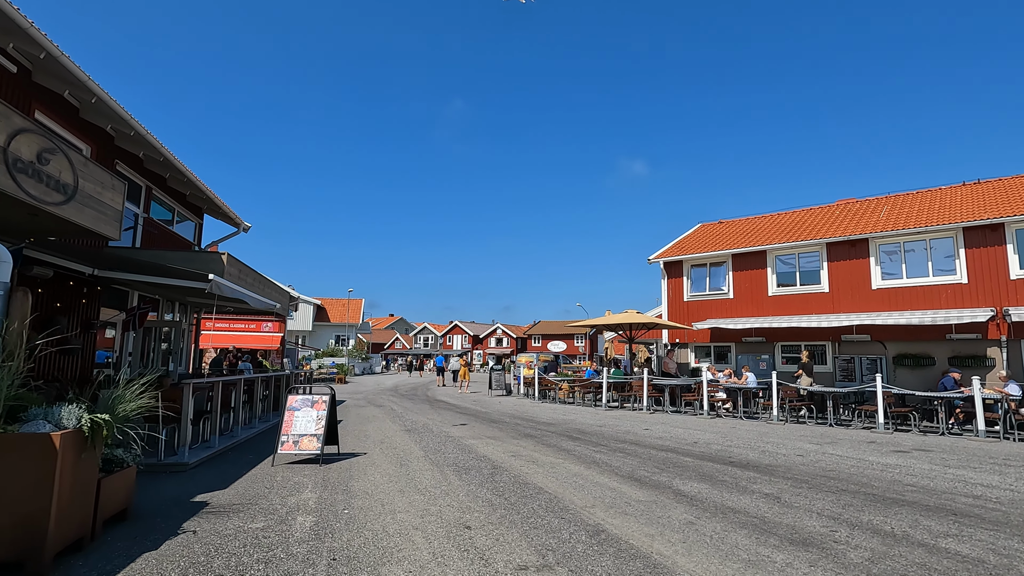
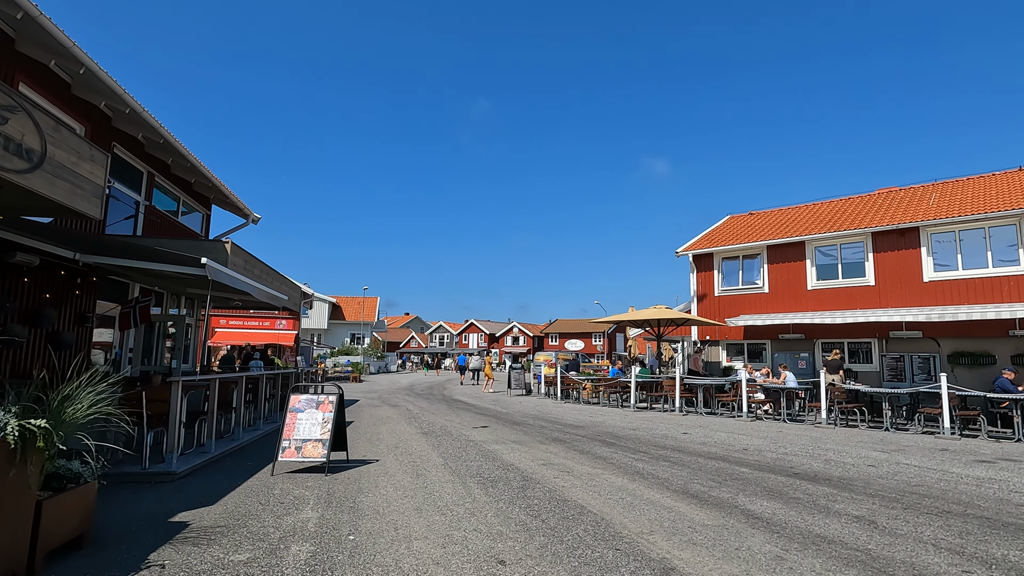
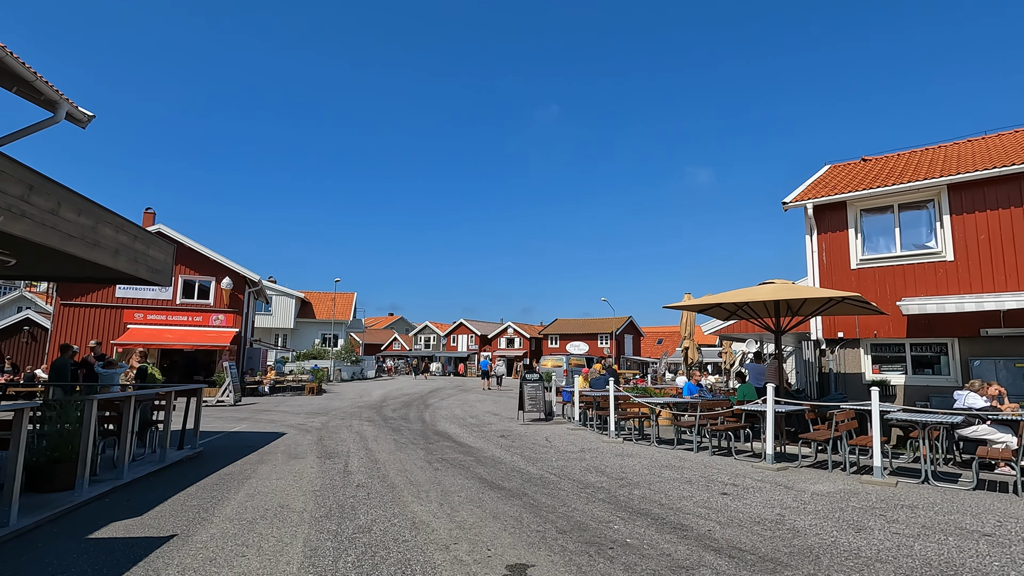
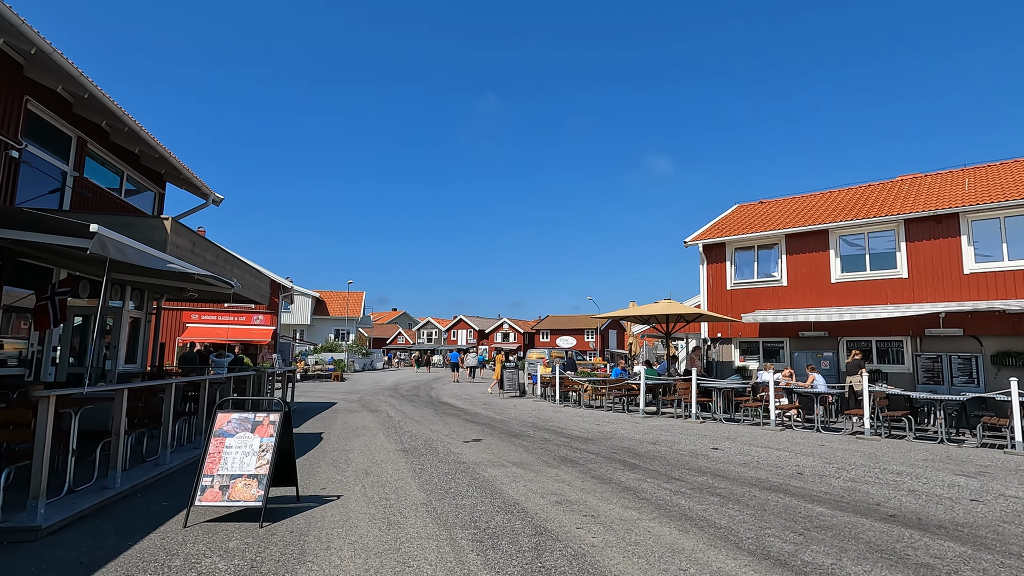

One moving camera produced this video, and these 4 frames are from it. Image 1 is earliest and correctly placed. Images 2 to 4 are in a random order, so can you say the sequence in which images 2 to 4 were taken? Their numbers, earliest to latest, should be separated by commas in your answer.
2, 4, 3
